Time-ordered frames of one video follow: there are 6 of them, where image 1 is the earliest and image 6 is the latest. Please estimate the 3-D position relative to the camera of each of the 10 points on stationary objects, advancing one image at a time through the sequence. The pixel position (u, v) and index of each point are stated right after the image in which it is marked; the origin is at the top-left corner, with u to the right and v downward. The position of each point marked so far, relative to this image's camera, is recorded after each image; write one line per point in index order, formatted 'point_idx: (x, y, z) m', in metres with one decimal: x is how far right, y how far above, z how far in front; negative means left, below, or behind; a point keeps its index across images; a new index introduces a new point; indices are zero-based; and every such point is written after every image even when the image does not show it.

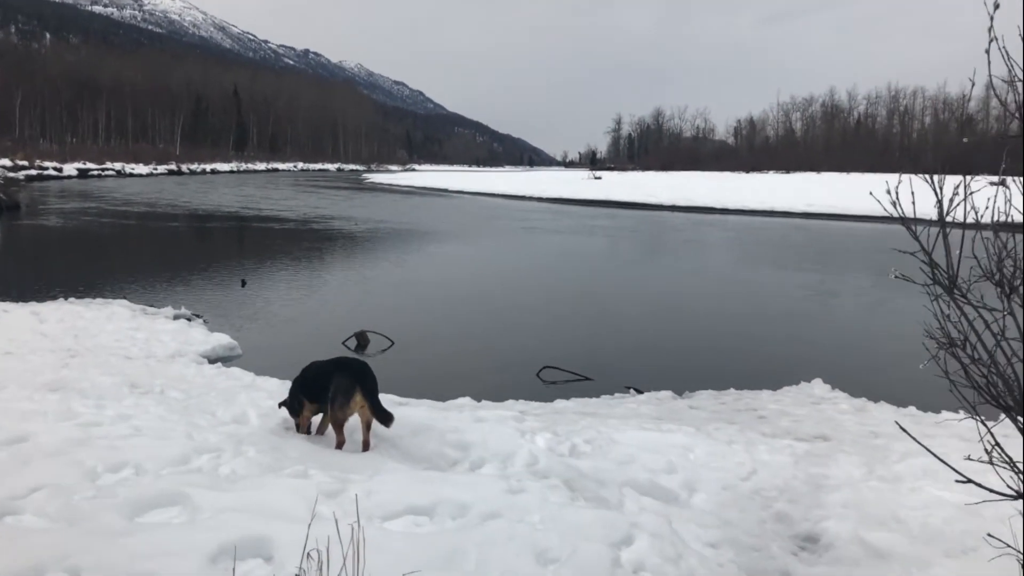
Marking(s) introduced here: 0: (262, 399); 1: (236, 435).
0: (-1.5, -0.7, +6.0) m
1: (-1.4, -0.8, +5.0) m
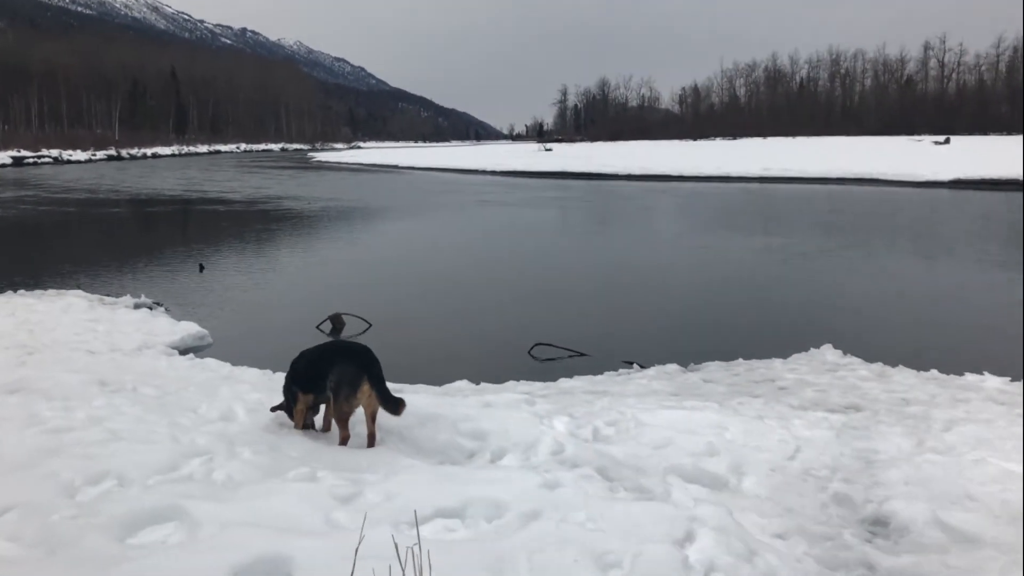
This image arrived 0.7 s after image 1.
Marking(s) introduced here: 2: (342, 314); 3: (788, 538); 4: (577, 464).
0: (-1.5, -0.6, +5.5) m
1: (-1.3, -0.7, +4.5) m
2: (-2.0, -0.4, +11.9) m
3: (+1.0, -0.9, +3.4) m
4: (+0.3, -0.8, +4.1) m
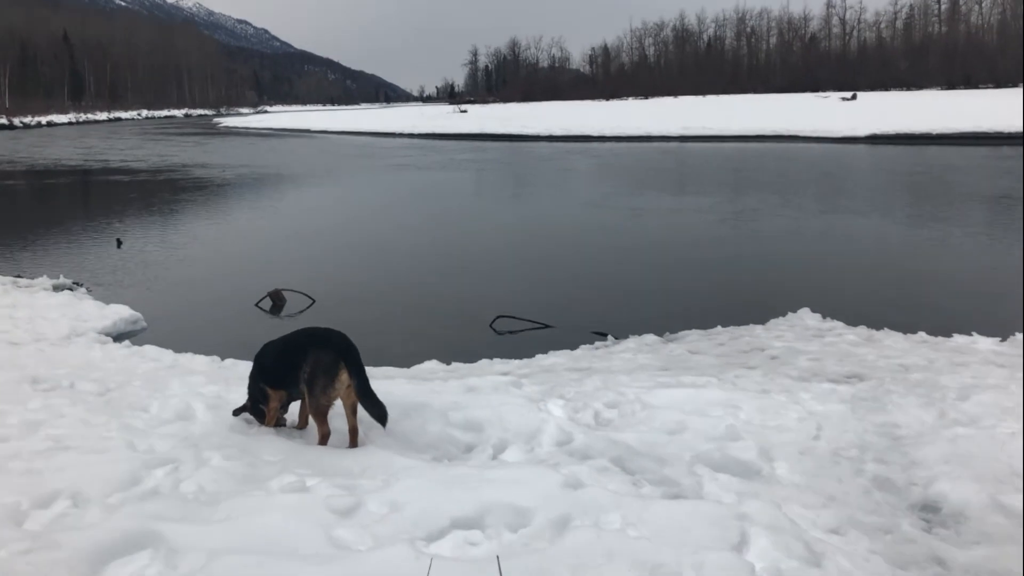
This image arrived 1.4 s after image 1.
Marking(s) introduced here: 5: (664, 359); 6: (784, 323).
0: (-1.6, -0.5, +5.0) m
1: (-1.3, -0.6, +4.0) m
2: (-2.6, -0.1, +11.3) m
3: (+1.1, -0.8, +3.1) m
4: (+0.3, -0.7, +3.8) m
5: (+0.9, -0.4, +5.5) m
6: (+1.8, -0.2, +6.3) m
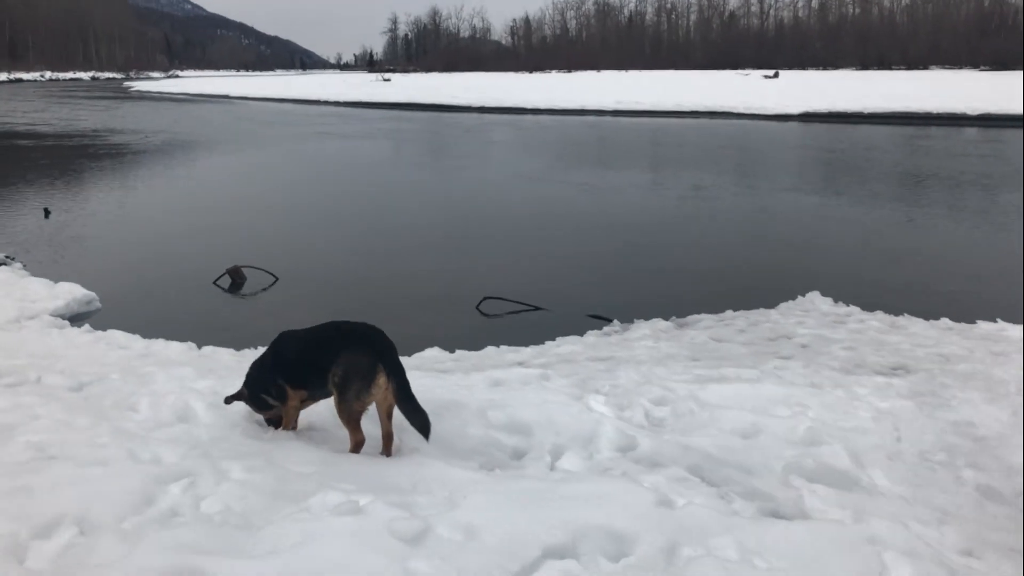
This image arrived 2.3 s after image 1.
0: (-1.5, -0.4, +4.4) m
1: (-1.1, -0.6, +3.5) m
2: (-3.0, +0.2, +10.7) m
3: (+1.3, -0.8, +2.7) m
4: (+0.5, -0.6, +3.4) m
5: (+1.0, -0.3, +5.2) m
6: (+1.8, -0.1, +6.1) m
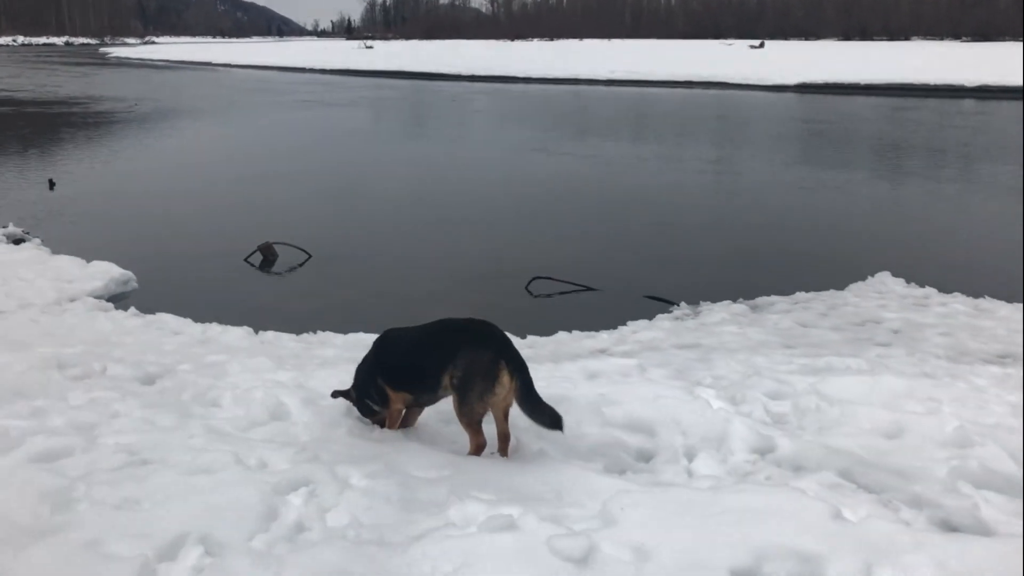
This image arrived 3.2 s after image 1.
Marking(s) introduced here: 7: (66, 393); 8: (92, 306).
0: (-1.1, -0.3, +4.1) m
1: (-0.7, -0.5, +3.2) m
2: (-2.7, +0.4, +10.3) m
3: (+1.8, -0.7, +2.5) m
4: (+1.0, -0.6, +3.1) m
5: (+1.4, -0.2, +4.9) m
6: (+2.2, 0.0, +5.8) m
7: (-1.7, -0.4, +3.7) m
8: (-2.4, -0.1, +5.4) m
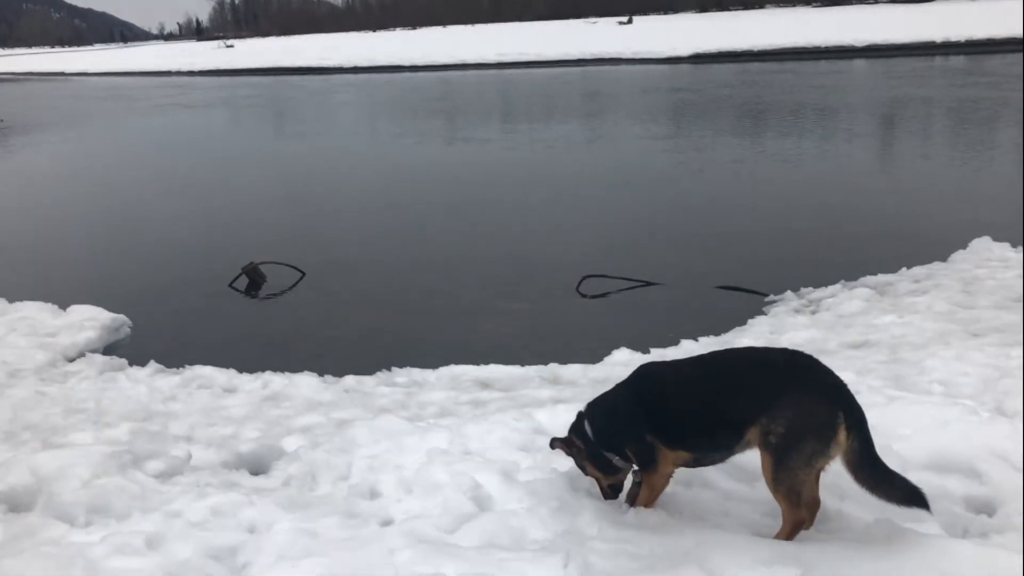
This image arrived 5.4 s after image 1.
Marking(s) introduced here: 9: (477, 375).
0: (-0.4, -0.5, +3.2) m
1: (+0.1, -0.6, +2.3) m
2: (-2.9, +0.2, +9.1) m
3: (+2.7, -0.6, +2.0) m
4: (+1.8, -0.5, +2.5) m
5: (+1.9, -0.1, +4.3) m
6: (+2.6, +0.2, +5.3) m
7: (-1.0, -0.6, +2.7) m
8: (-1.8, -0.3, +4.3) m
9: (-0.2, -0.4, +4.1) m
